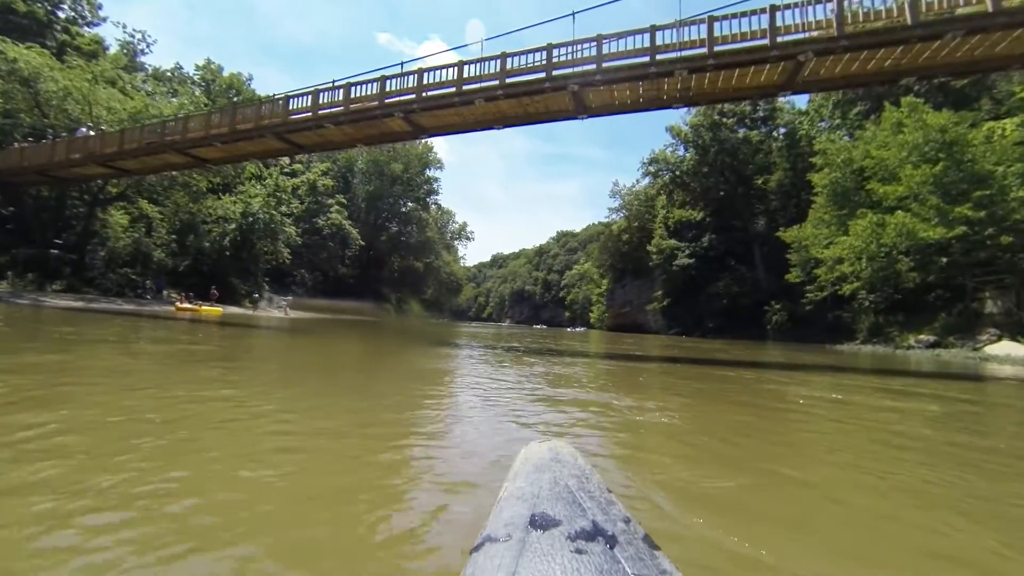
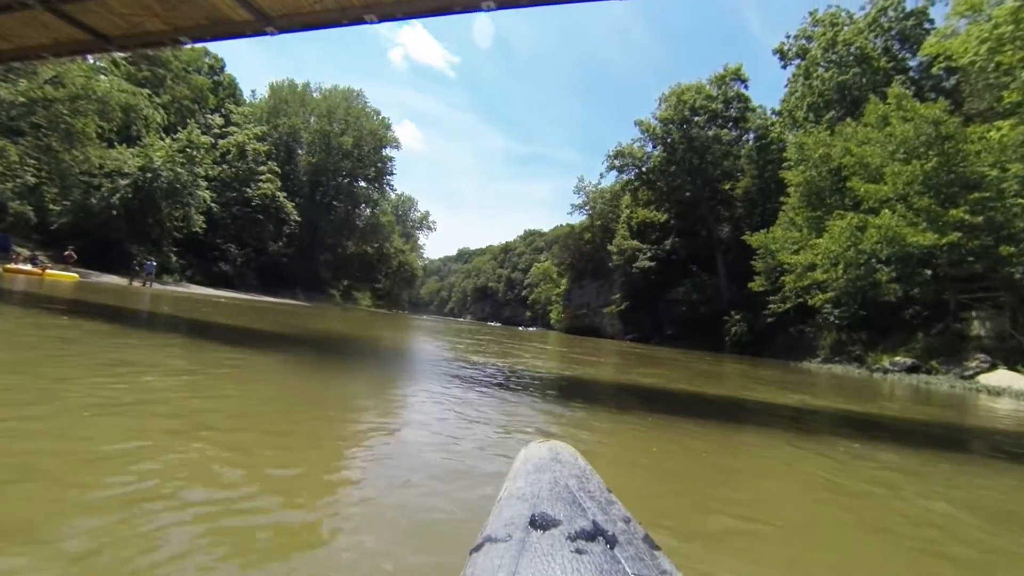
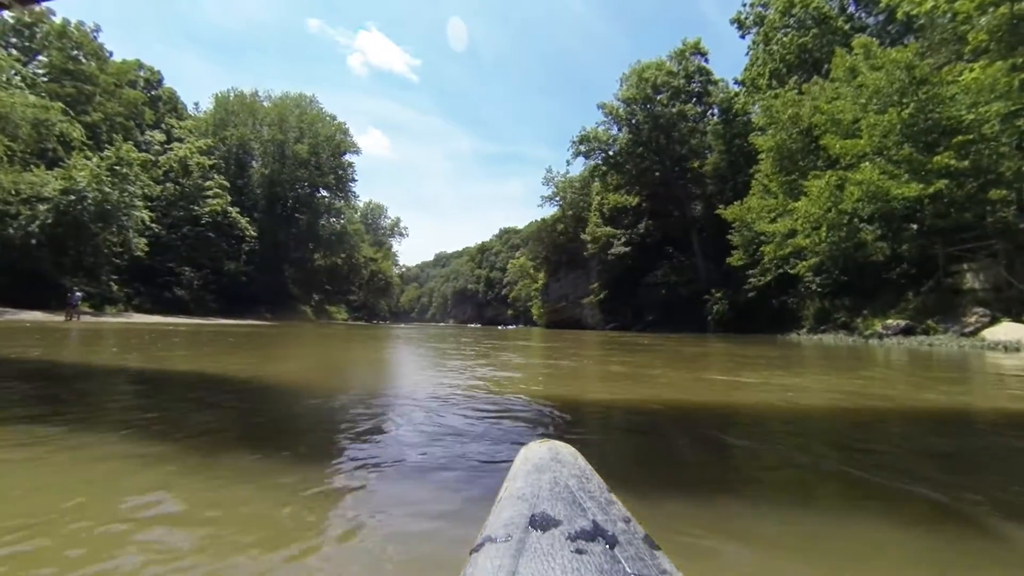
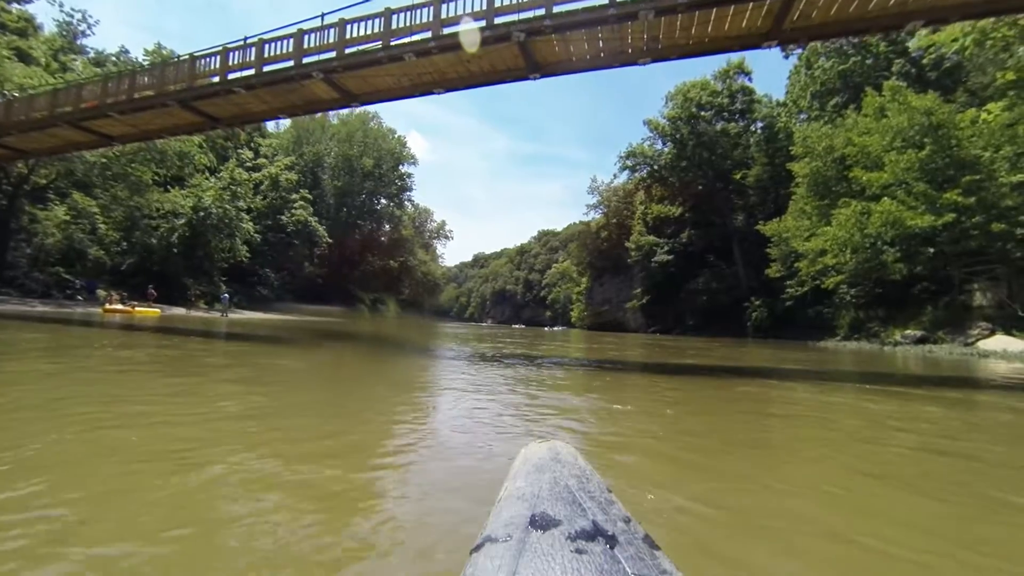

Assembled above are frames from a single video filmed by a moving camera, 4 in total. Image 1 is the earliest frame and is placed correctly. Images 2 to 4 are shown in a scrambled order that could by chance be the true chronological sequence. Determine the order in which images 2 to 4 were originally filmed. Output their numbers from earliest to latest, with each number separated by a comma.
4, 2, 3
